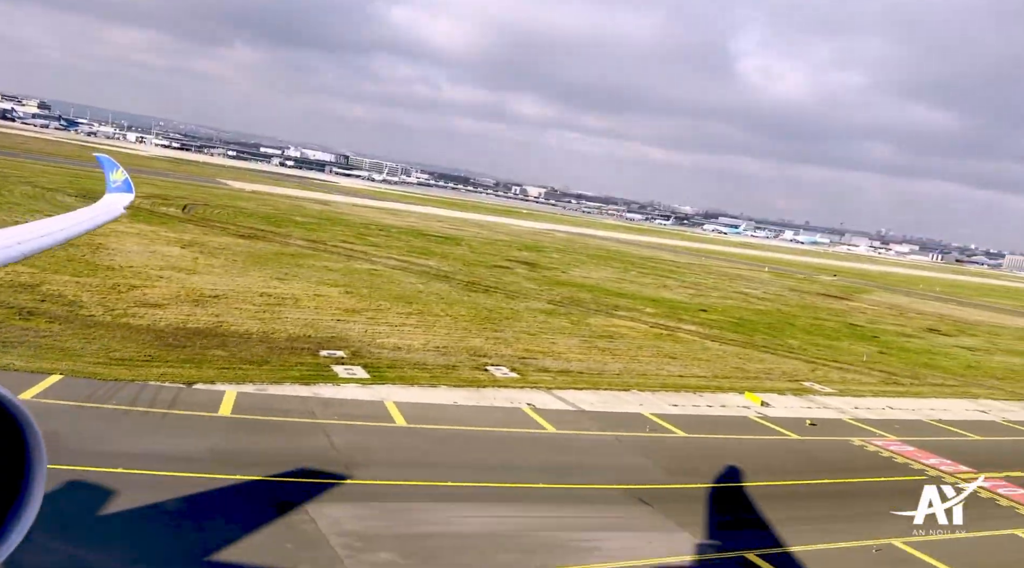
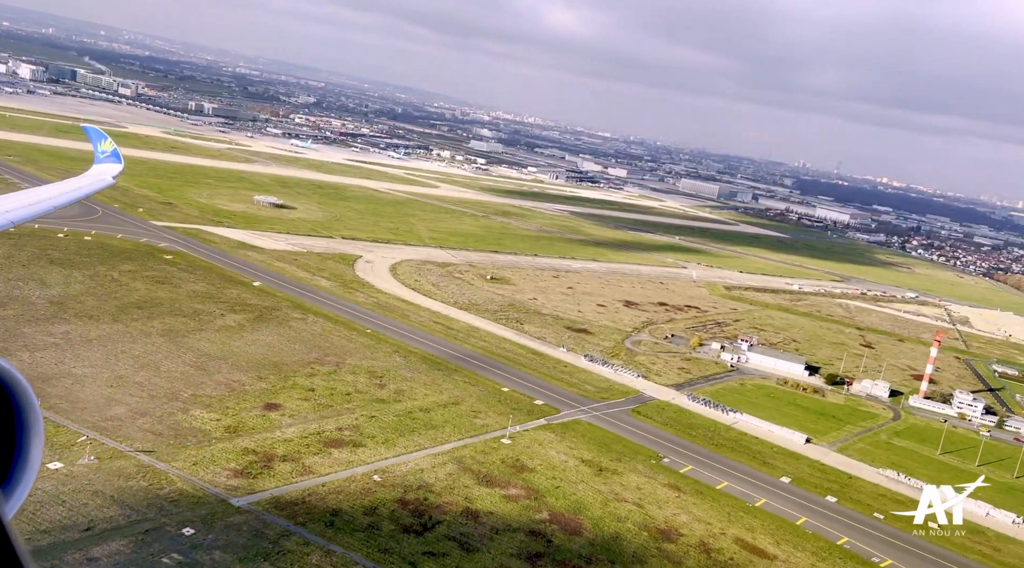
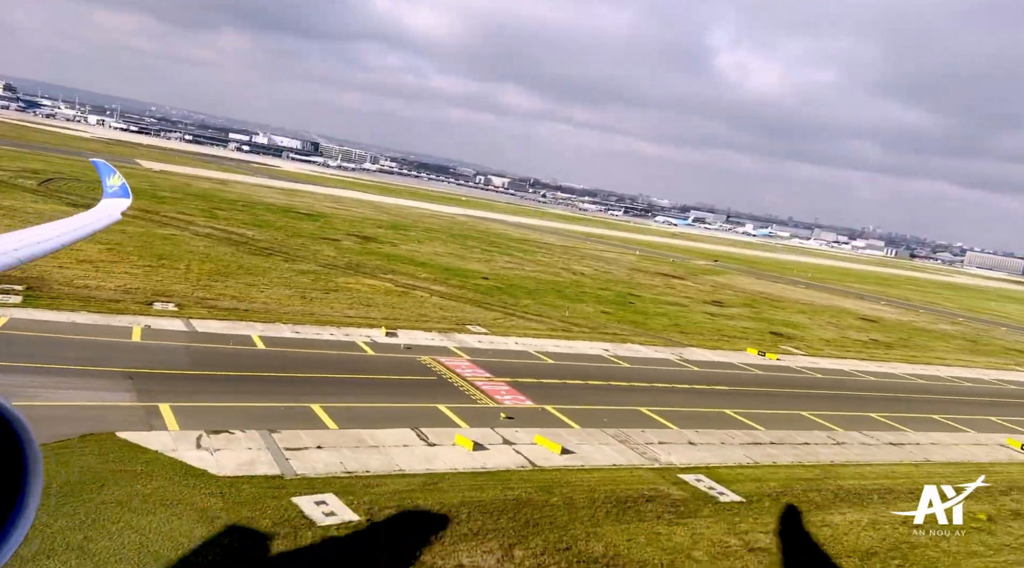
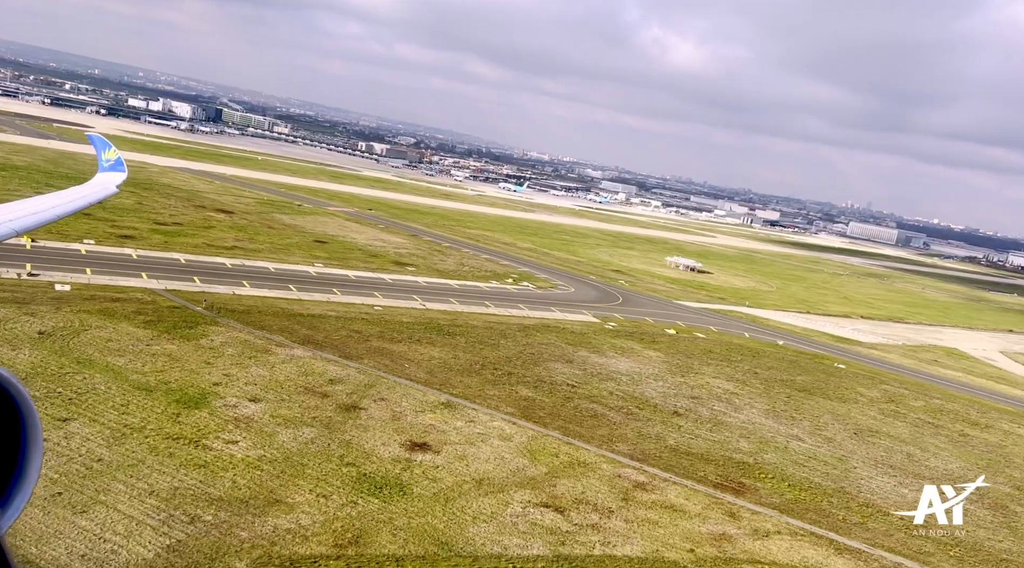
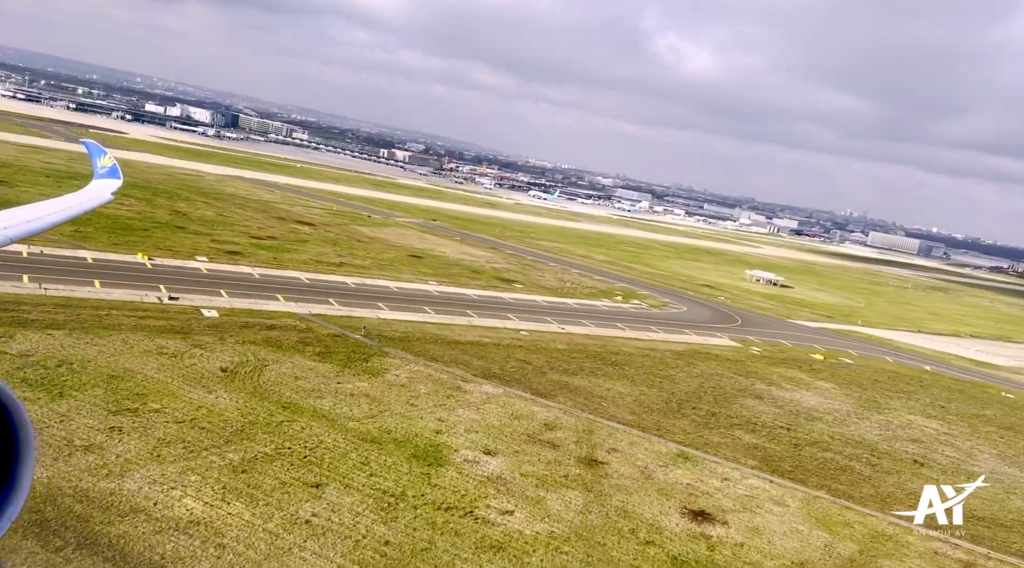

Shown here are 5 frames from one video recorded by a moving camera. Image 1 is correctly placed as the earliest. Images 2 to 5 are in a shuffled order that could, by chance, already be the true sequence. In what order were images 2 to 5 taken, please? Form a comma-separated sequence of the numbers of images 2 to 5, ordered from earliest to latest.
3, 5, 4, 2
